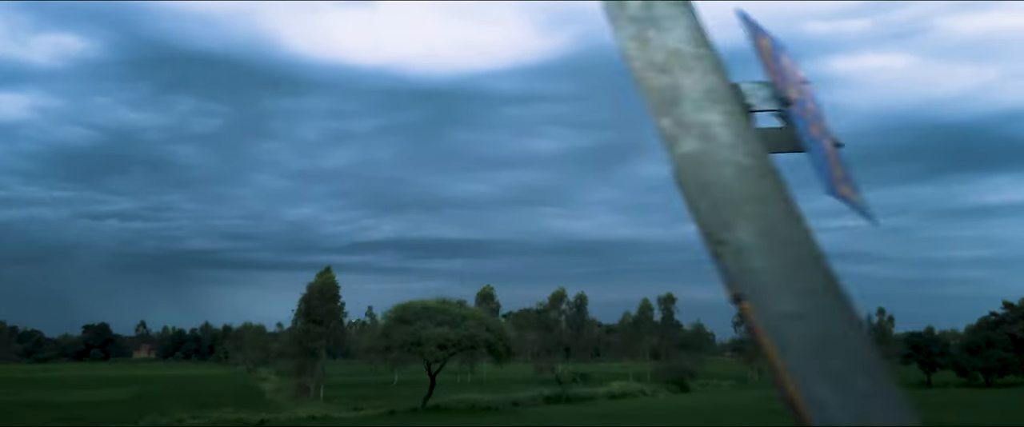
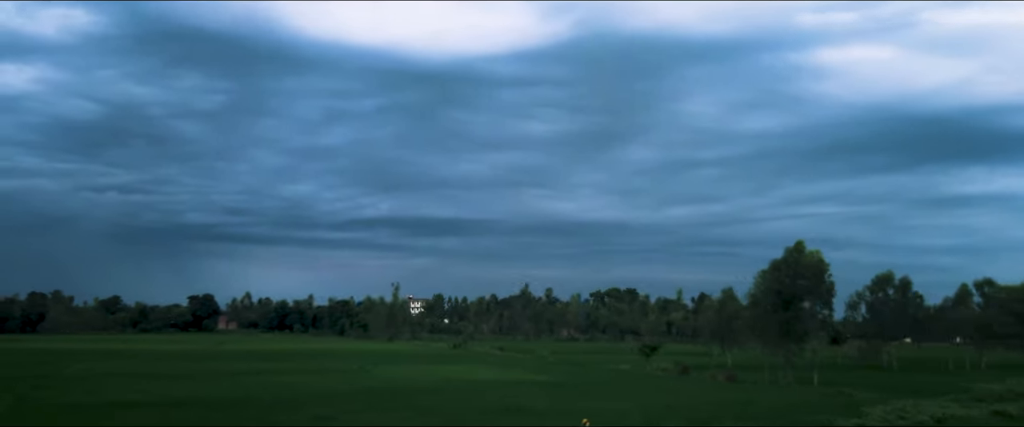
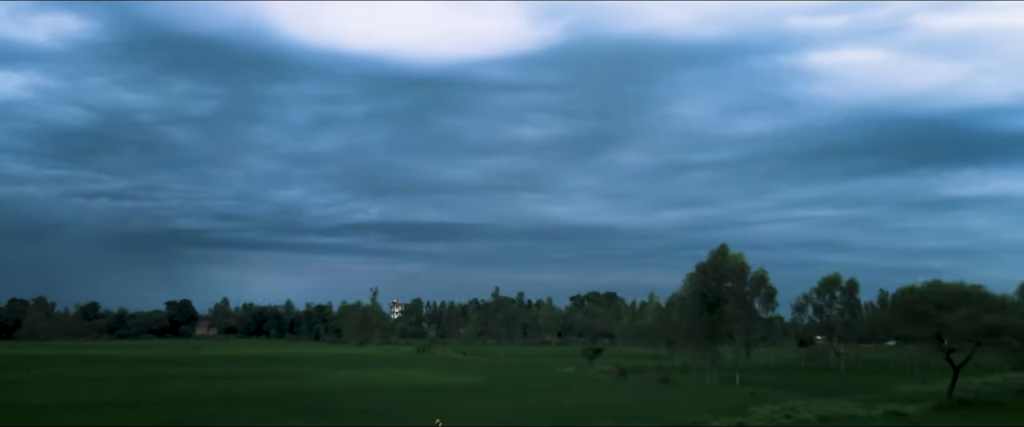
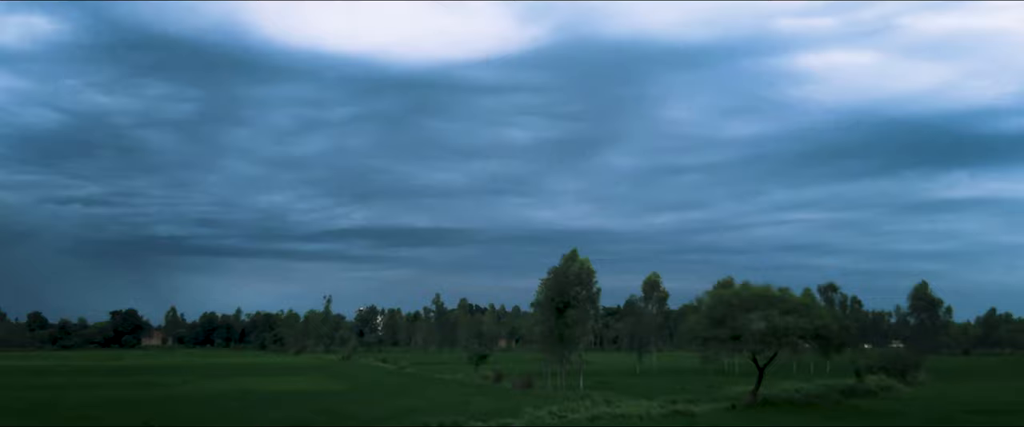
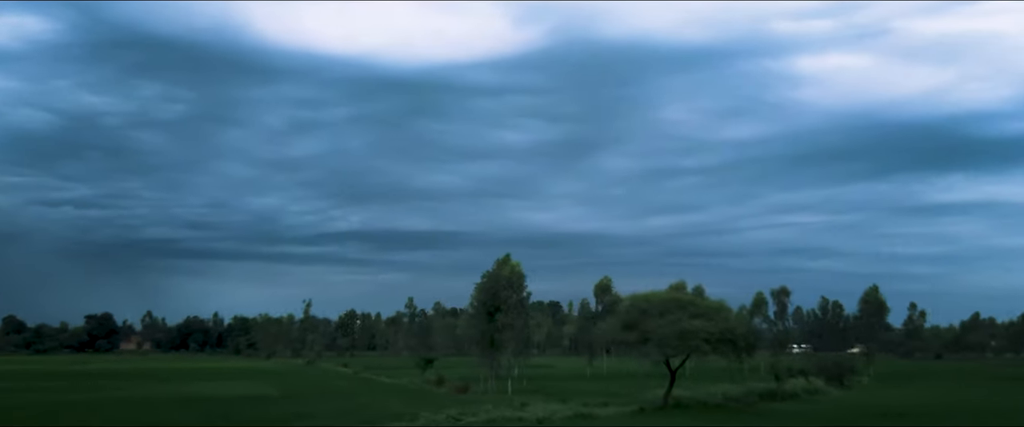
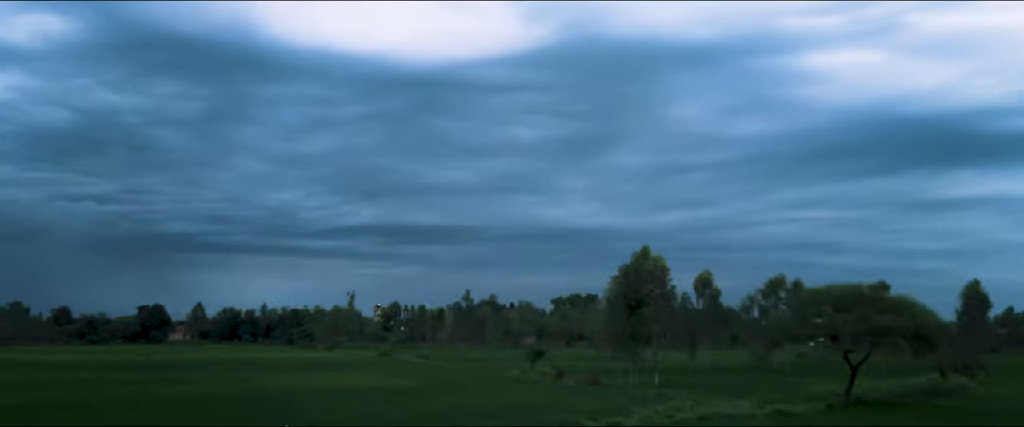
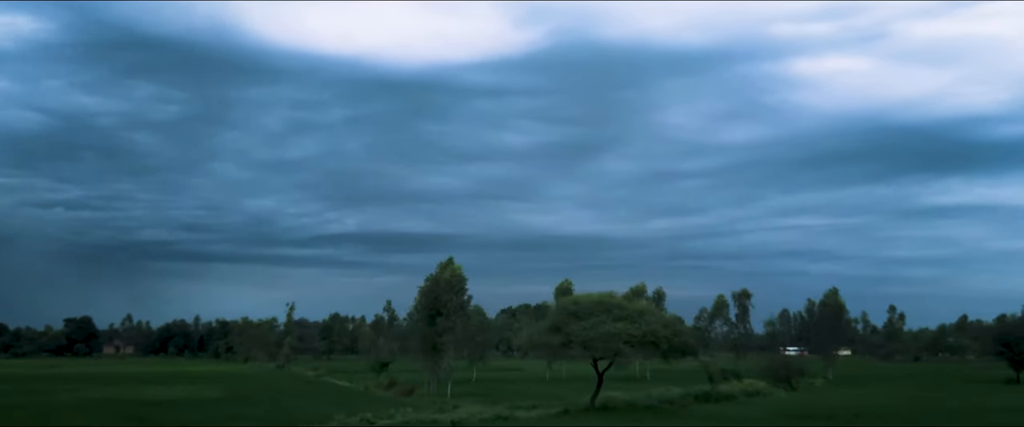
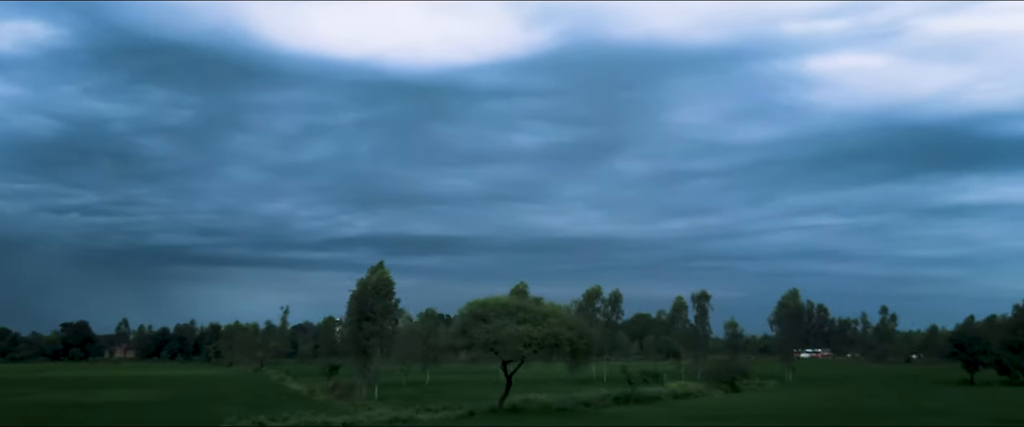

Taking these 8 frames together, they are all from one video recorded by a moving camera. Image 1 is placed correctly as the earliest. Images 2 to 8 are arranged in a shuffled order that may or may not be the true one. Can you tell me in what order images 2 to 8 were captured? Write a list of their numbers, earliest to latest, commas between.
8, 7, 5, 4, 6, 3, 2
